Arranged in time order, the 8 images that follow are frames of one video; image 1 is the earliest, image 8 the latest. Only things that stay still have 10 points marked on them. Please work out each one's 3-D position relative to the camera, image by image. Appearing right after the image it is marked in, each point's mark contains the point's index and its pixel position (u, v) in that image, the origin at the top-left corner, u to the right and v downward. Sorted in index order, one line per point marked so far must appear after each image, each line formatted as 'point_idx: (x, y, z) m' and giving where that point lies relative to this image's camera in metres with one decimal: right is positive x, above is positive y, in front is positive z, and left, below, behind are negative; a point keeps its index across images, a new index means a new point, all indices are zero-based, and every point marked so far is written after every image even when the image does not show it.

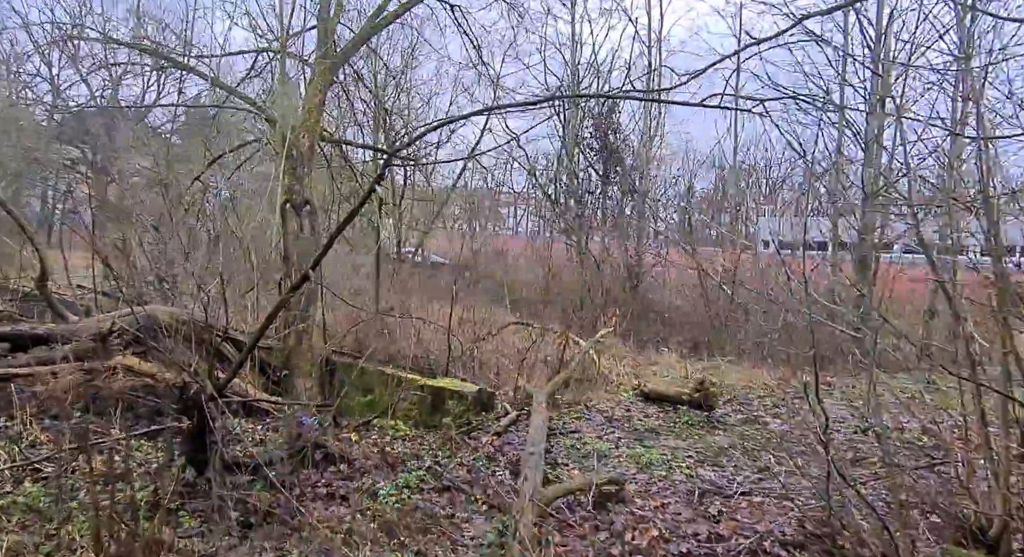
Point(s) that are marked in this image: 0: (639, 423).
0: (+1.1, -1.3, +5.8) m
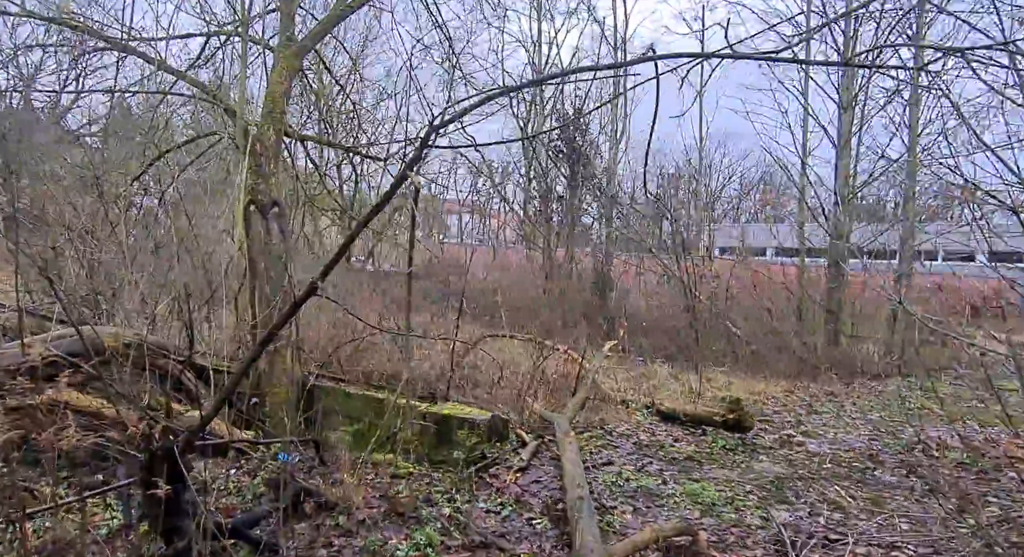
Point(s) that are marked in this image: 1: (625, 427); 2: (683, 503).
0: (+1.3, -1.4, +5.1) m
1: (+1.0, -1.3, +5.7) m
2: (+1.1, -1.4, +4.0) m
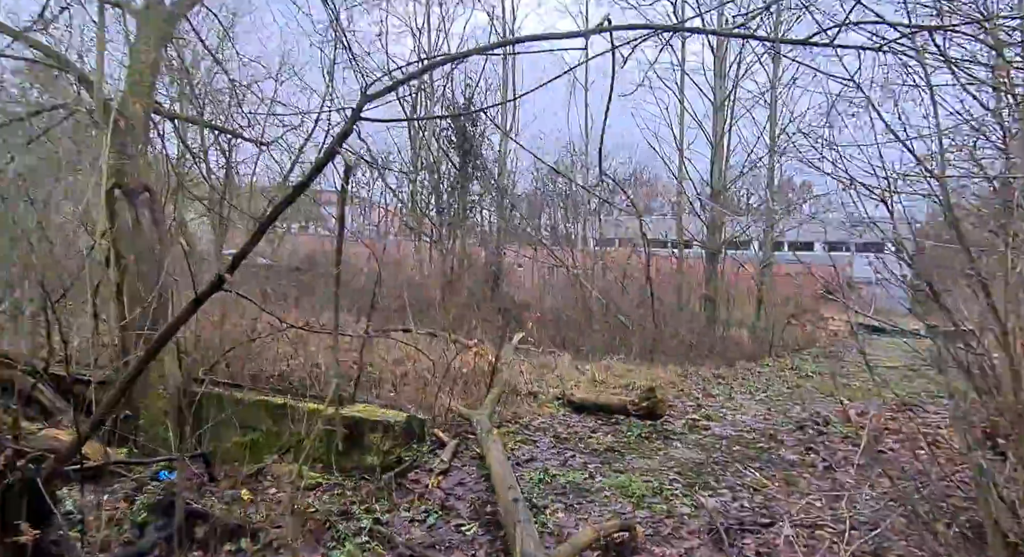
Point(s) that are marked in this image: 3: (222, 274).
0: (+0.6, -1.3, +5.1) m
1: (+0.3, -1.2, +5.6) m
2: (+0.6, -1.3, +4.0) m
3: (-1.2, 0.0, +2.6) m
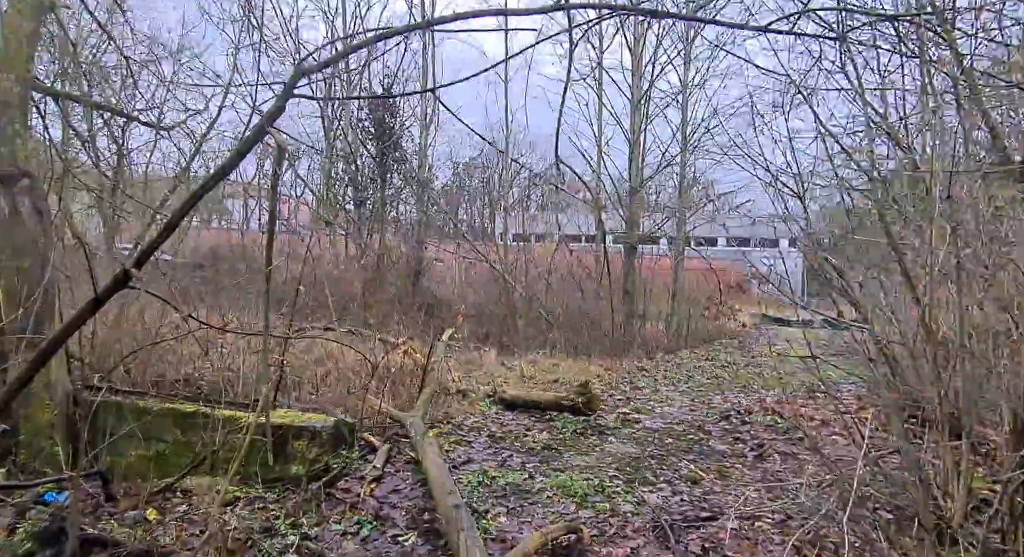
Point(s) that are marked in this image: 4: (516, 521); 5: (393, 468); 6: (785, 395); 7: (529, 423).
0: (+0.1, -1.2, +5.0) m
1: (-0.3, -1.2, +5.4) m
2: (+0.3, -1.3, +3.9) m
3: (-1.3, 0.0, +2.3) m
4: (0.0, -1.3, +3.6) m
5: (-0.8, -1.3, +4.3) m
6: (+3.1, -1.3, +7.4) m
7: (+0.1, -1.2, +5.4) m
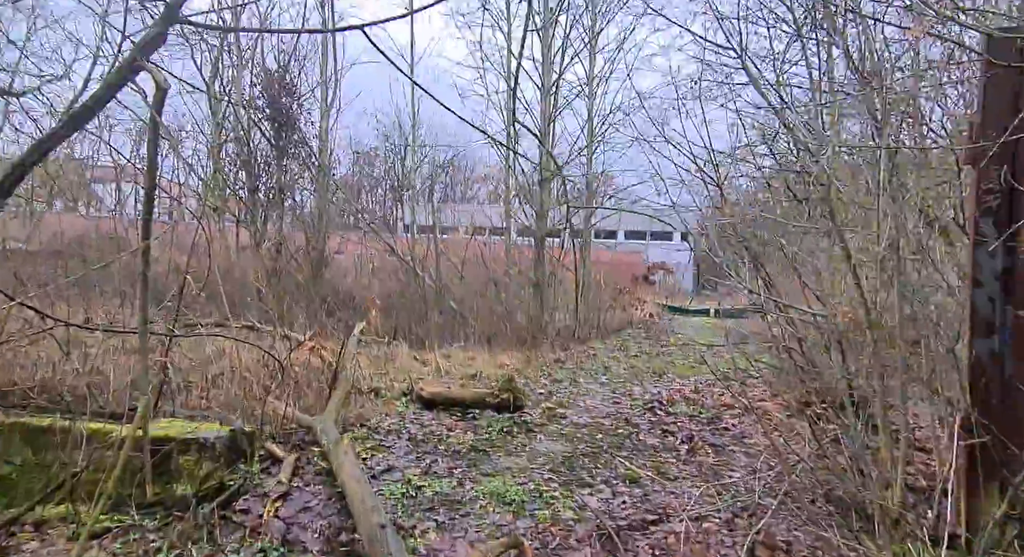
0: (-0.4, -1.1, +4.6) m
1: (-0.9, -1.1, +5.0) m
2: (-0.1, -1.2, +3.5) m
3: (-1.5, +0.1, +1.6) m
4: (-0.3, -1.3, +3.2) m
5: (-1.2, -1.2, +3.8) m
6: (+2.2, -1.2, +7.4) m
7: (-0.5, -1.1, +5.0) m
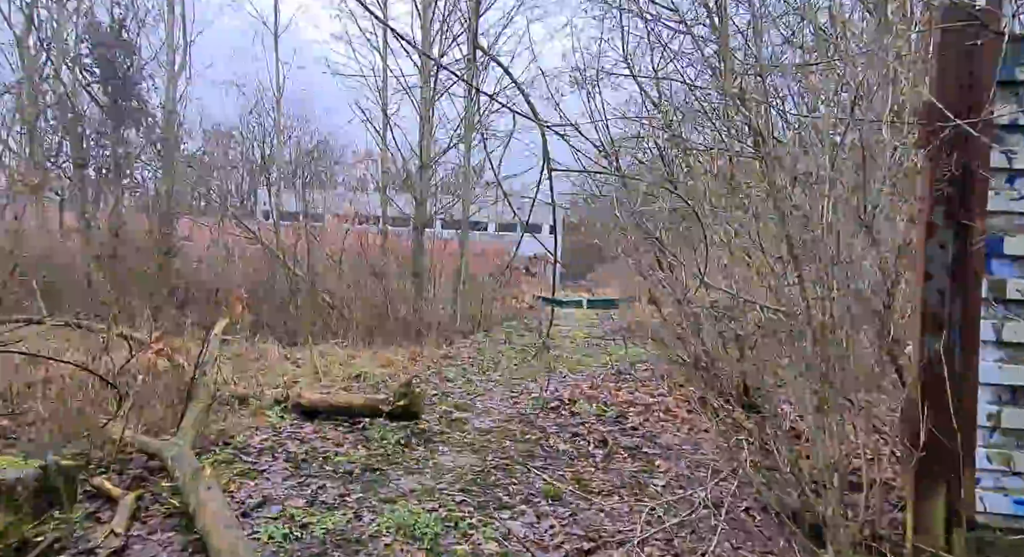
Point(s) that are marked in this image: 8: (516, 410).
0: (-1.0, -1.1, +3.8) m
1: (-1.6, -1.0, +4.1) m
2: (-0.5, -1.2, +2.9) m
3: (-1.5, +0.1, +0.8) m
4: (-0.6, -1.2, +2.5) m
5: (-1.7, -1.1, +2.9) m
6: (+0.9, -1.1, +7.1) m
7: (-1.2, -1.0, +4.3) m
8: (0.0, -1.1, +5.5) m
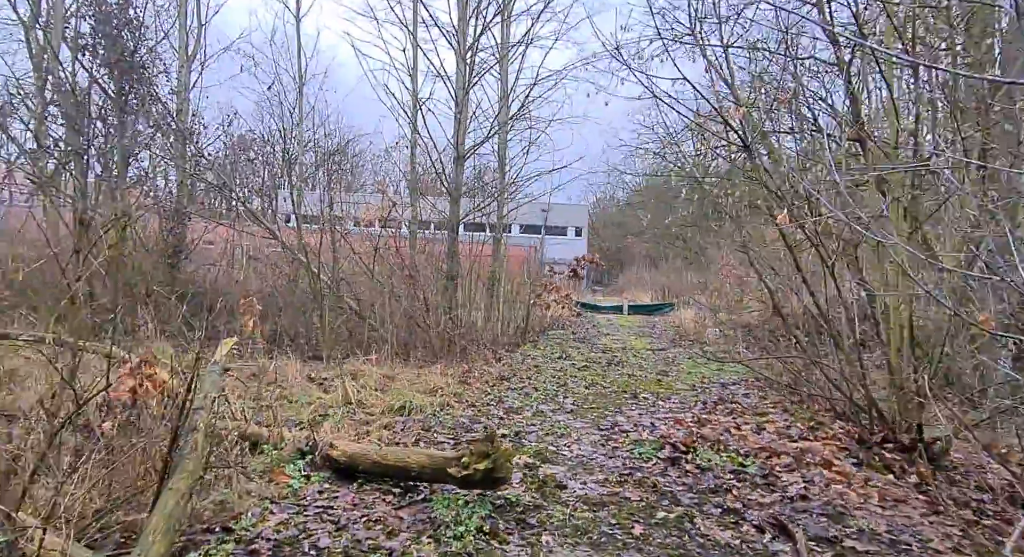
0: (-0.4, -1.1, +2.4) m
1: (-1.0, -1.0, +2.8) m
2: (+0.1, -1.2, +1.4) m
3: (-0.9, +0.1, -0.6) m
4: (-0.1, -1.2, +1.1) m
5: (-1.1, -1.1, +1.5) m
6: (+1.6, -1.2, +5.7) m
7: (-0.6, -1.1, +2.9) m
8: (+0.7, -1.2, +4.1) m
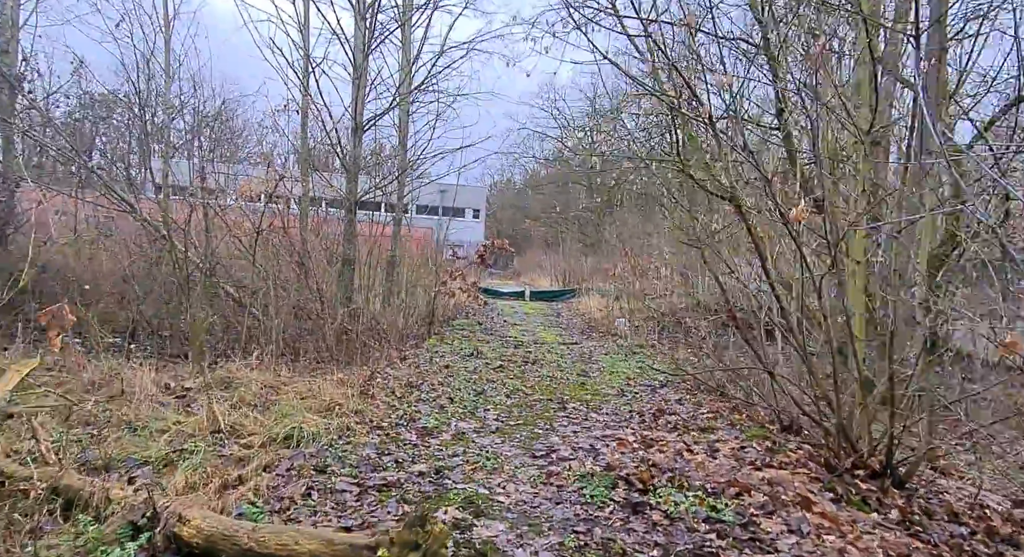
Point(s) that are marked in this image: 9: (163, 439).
0: (-0.5, -1.1, +1.5) m
1: (-1.1, -1.1, +1.7) m
2: (+0.1, -1.3, +0.6) m
3: (-0.5, 0.0, -1.7) m
4: (0.0, -1.3, +0.2) m
5: (-1.0, -1.2, +0.4) m
6: (+1.0, -1.2, +5.0) m
7: (-0.7, -1.1, +1.9) m
8: (+0.3, -1.2, +3.2) m
9: (-2.2, -0.9, +3.9) m
